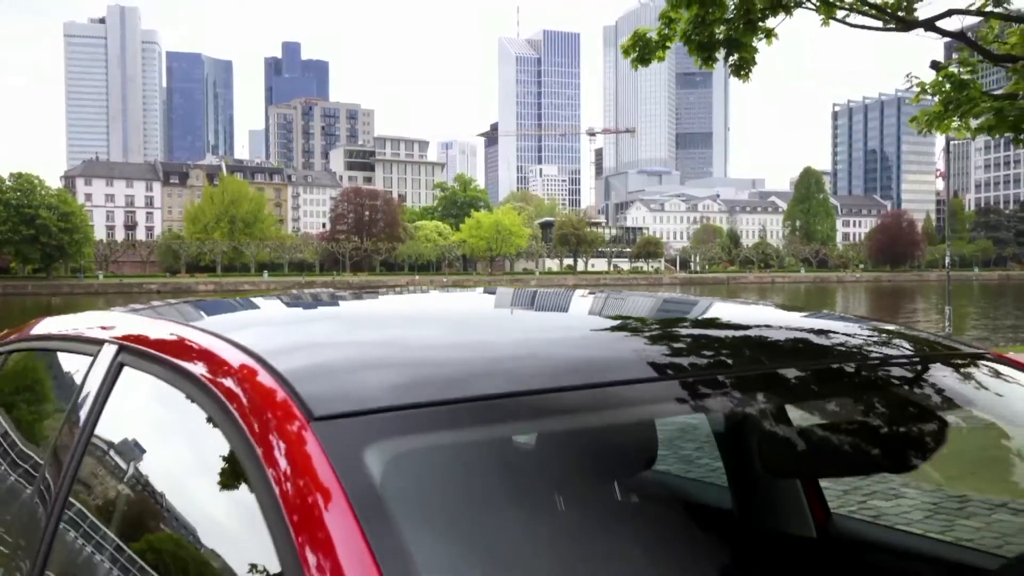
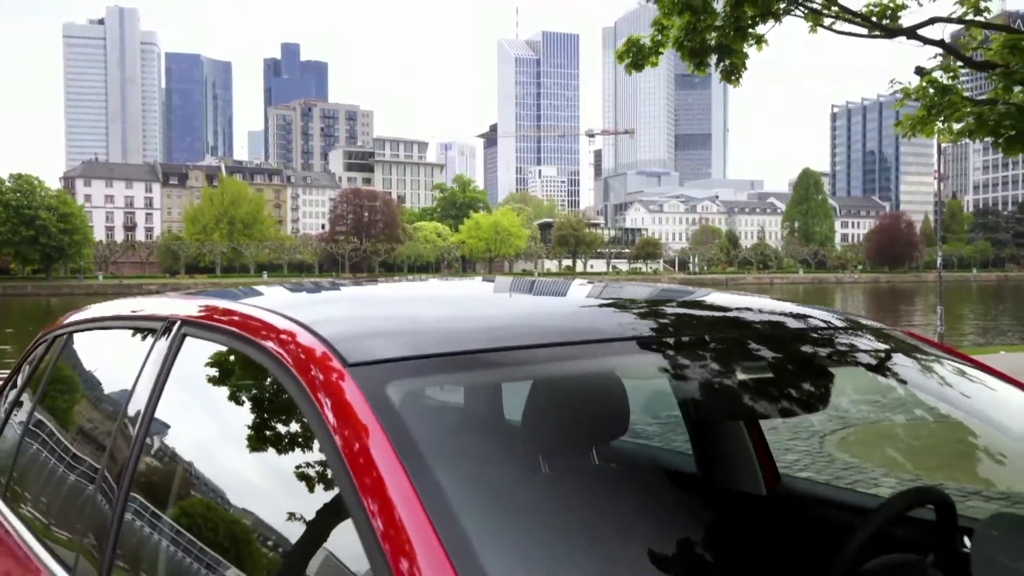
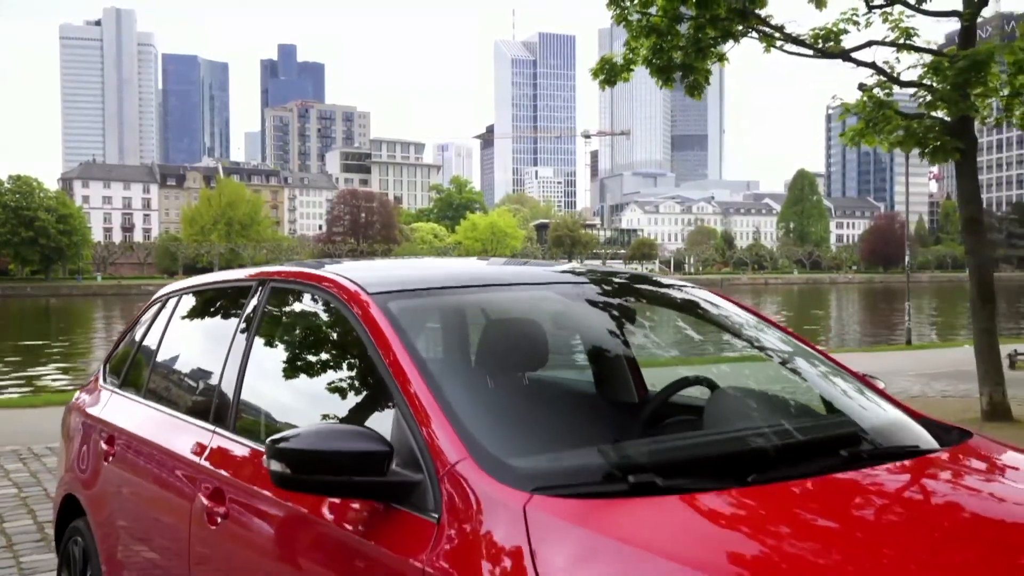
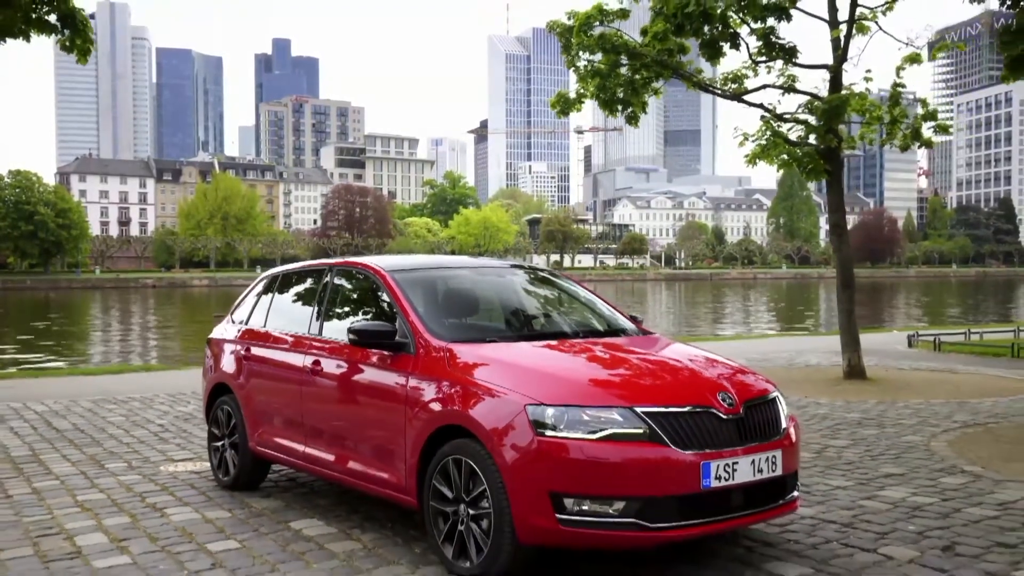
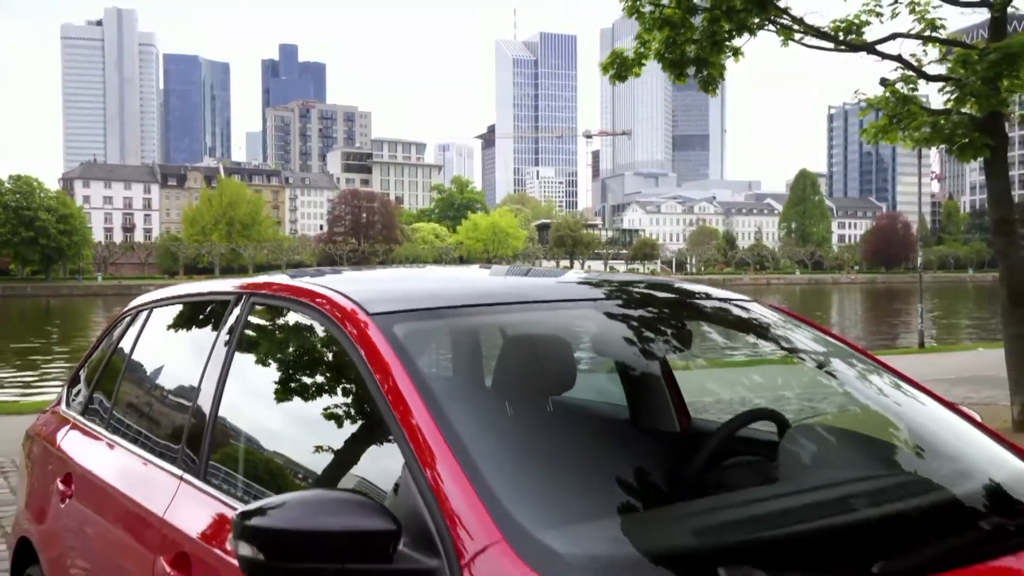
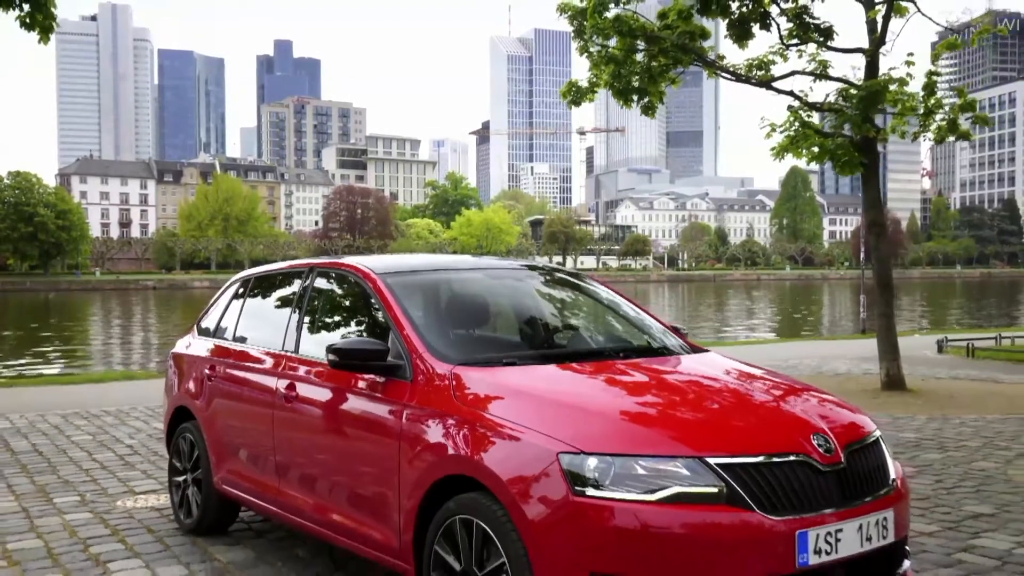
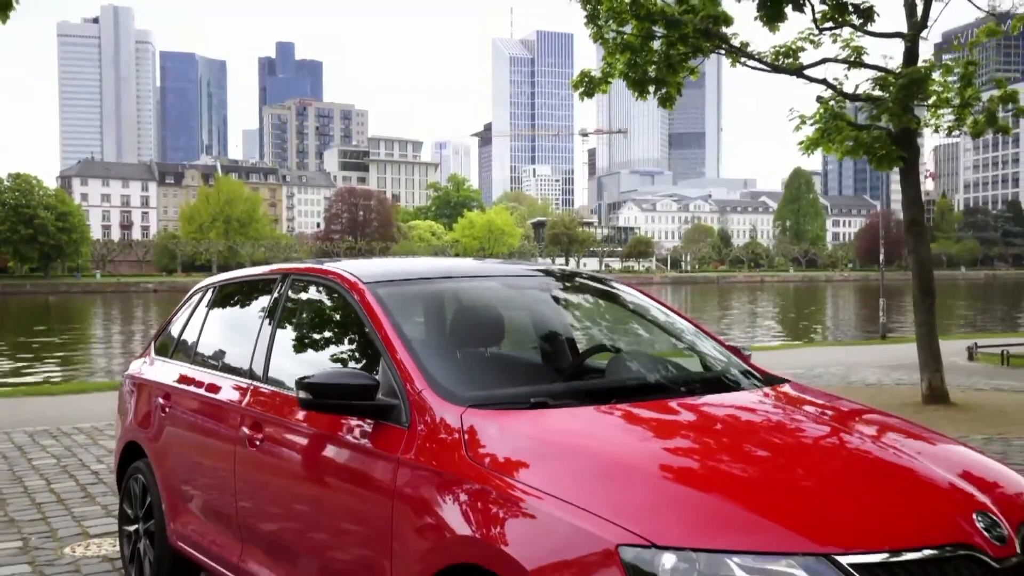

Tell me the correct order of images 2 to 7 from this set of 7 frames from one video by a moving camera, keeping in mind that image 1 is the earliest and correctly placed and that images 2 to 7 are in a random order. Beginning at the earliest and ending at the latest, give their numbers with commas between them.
2, 5, 3, 7, 6, 4
